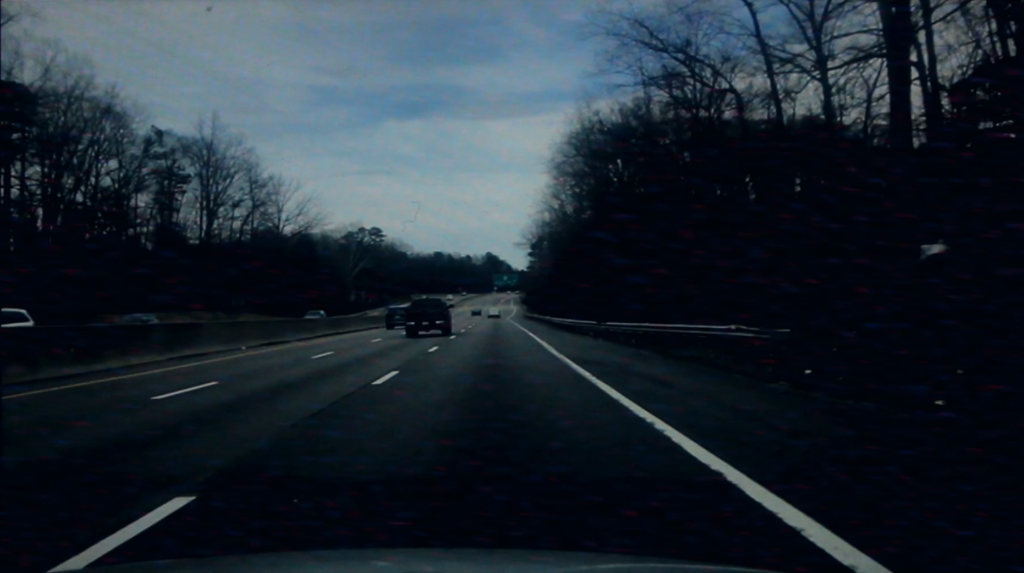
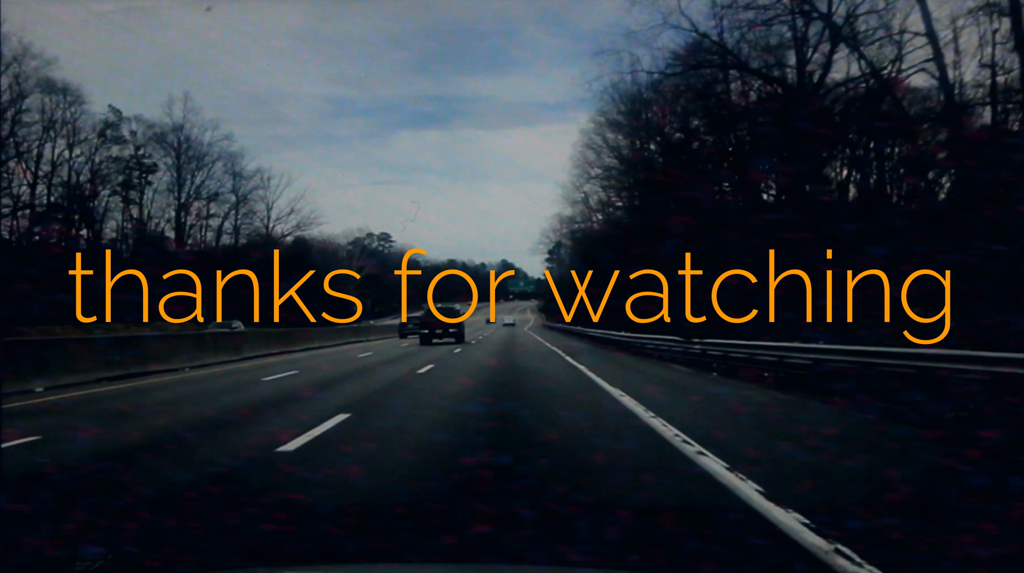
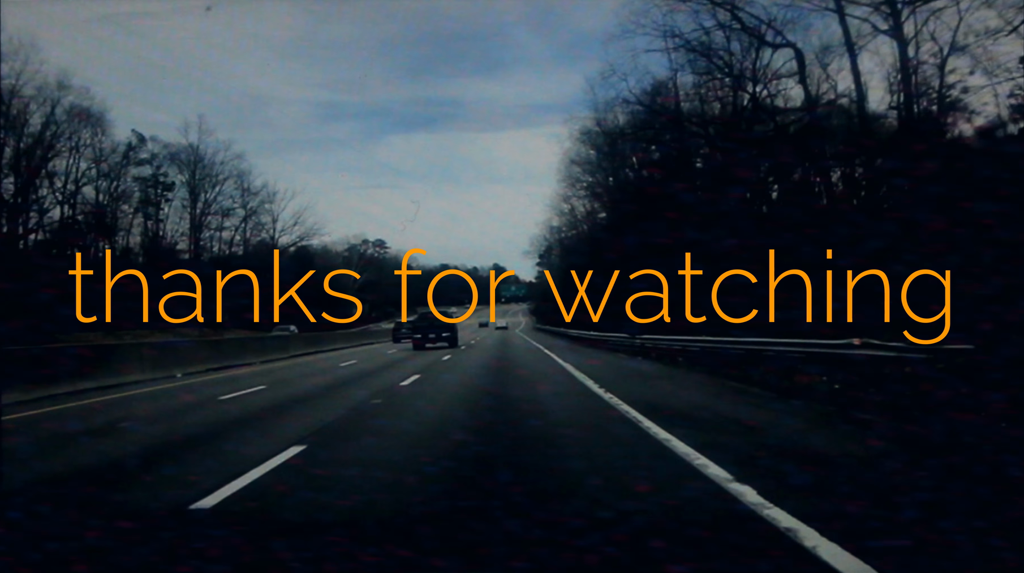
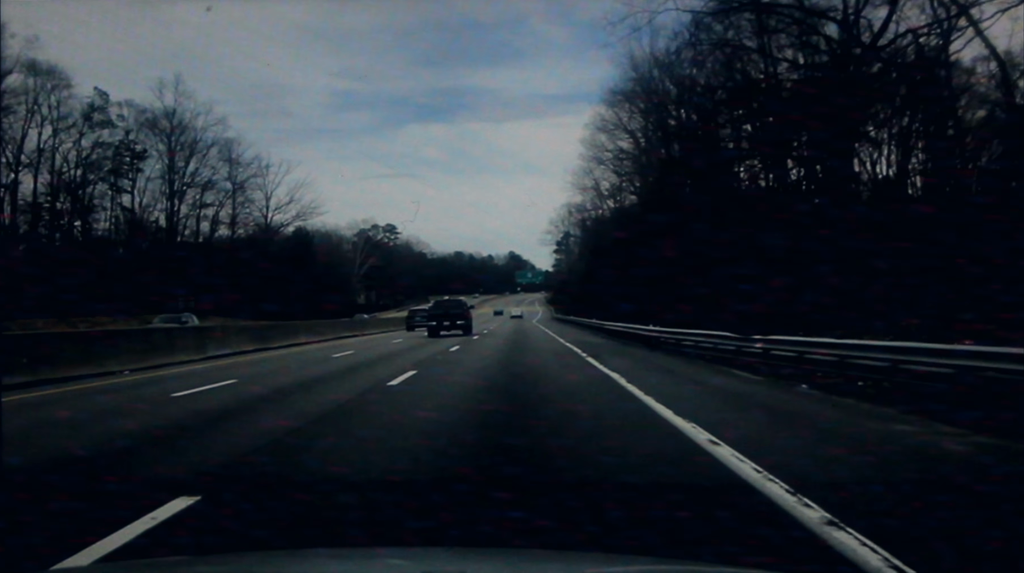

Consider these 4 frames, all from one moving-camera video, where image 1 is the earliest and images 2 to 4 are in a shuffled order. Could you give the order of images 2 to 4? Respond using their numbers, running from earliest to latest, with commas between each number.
3, 2, 4
